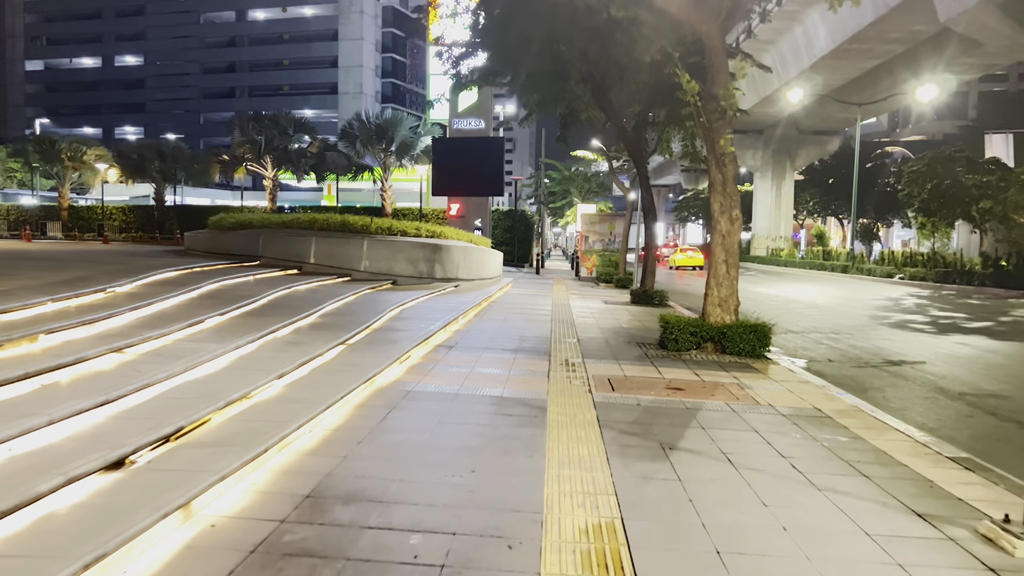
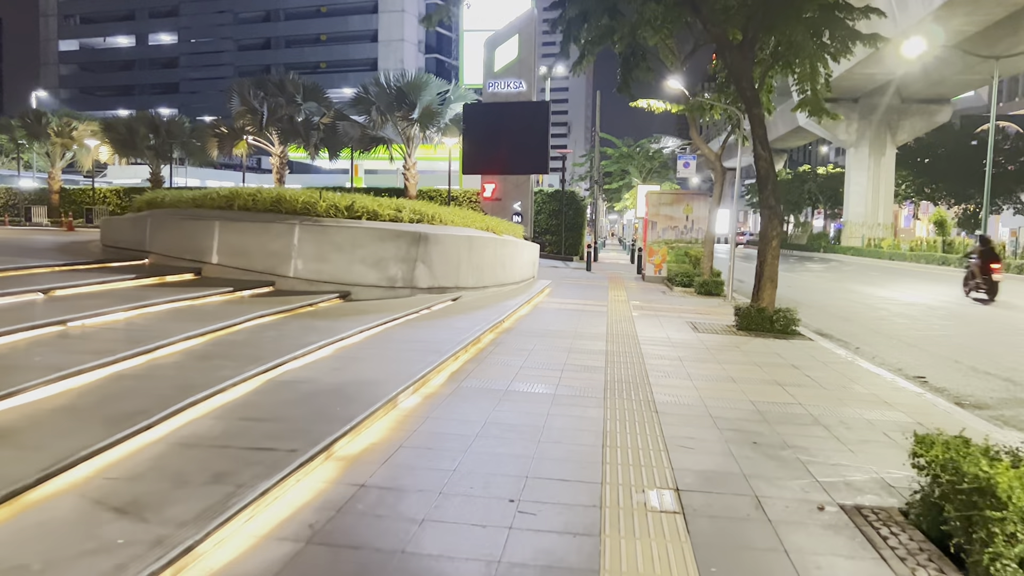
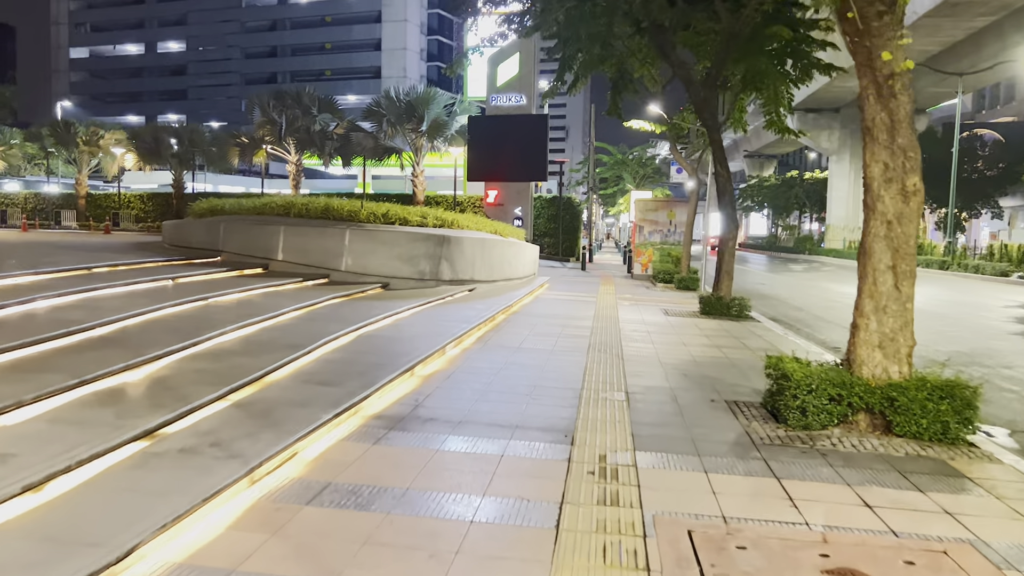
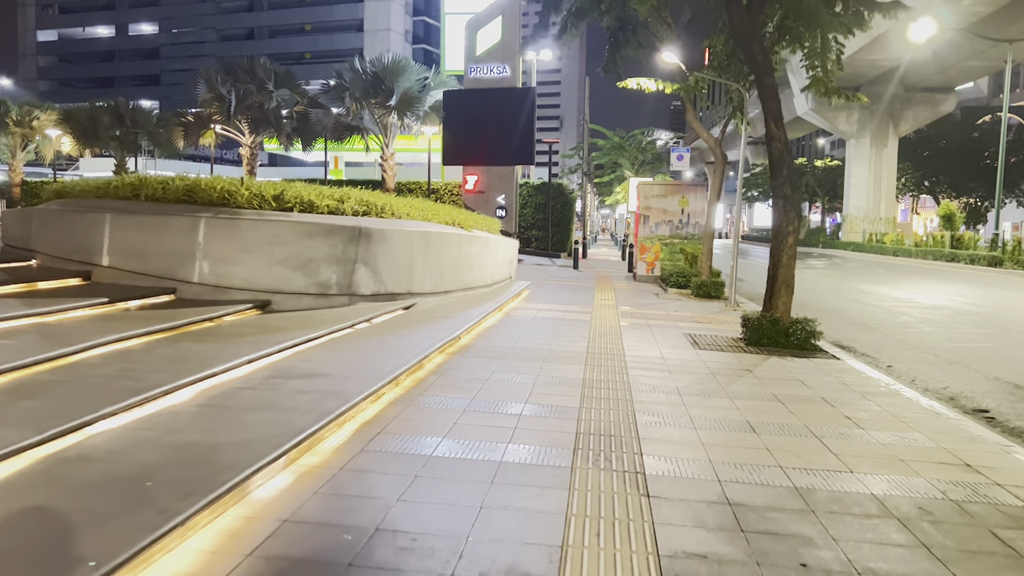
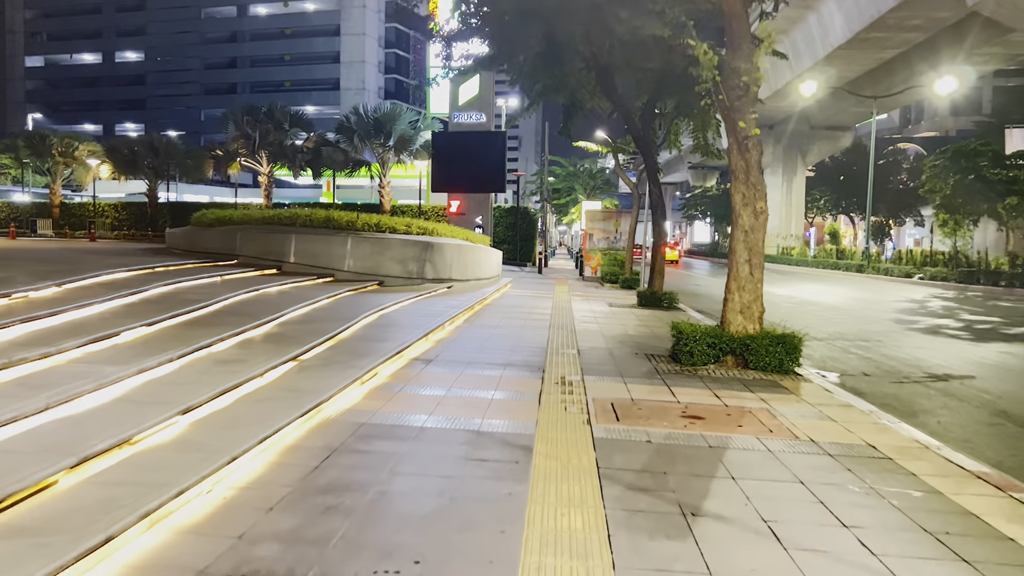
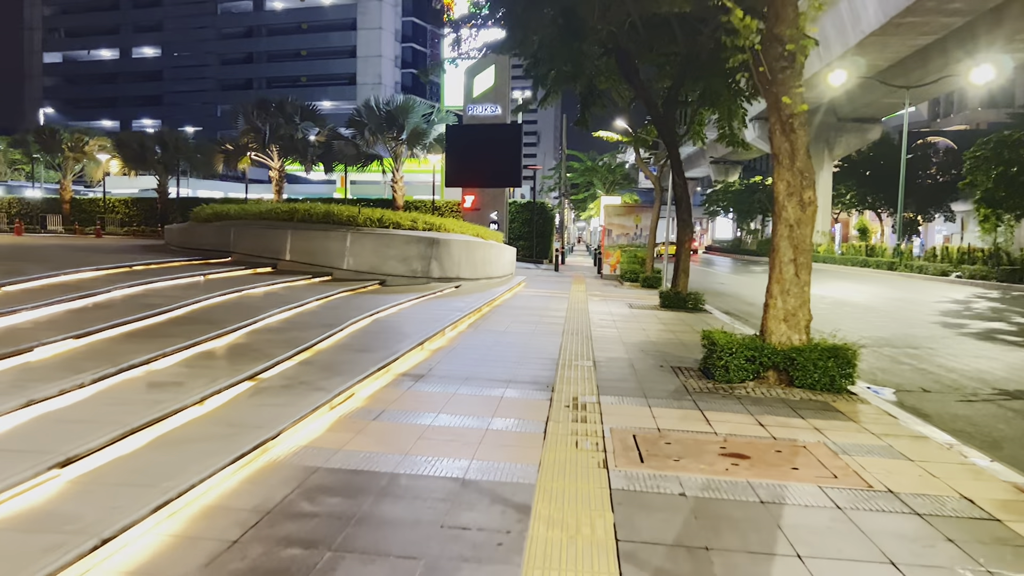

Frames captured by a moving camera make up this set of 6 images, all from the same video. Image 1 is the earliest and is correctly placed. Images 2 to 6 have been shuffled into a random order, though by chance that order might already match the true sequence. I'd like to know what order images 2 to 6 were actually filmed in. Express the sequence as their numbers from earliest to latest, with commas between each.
5, 6, 3, 2, 4
